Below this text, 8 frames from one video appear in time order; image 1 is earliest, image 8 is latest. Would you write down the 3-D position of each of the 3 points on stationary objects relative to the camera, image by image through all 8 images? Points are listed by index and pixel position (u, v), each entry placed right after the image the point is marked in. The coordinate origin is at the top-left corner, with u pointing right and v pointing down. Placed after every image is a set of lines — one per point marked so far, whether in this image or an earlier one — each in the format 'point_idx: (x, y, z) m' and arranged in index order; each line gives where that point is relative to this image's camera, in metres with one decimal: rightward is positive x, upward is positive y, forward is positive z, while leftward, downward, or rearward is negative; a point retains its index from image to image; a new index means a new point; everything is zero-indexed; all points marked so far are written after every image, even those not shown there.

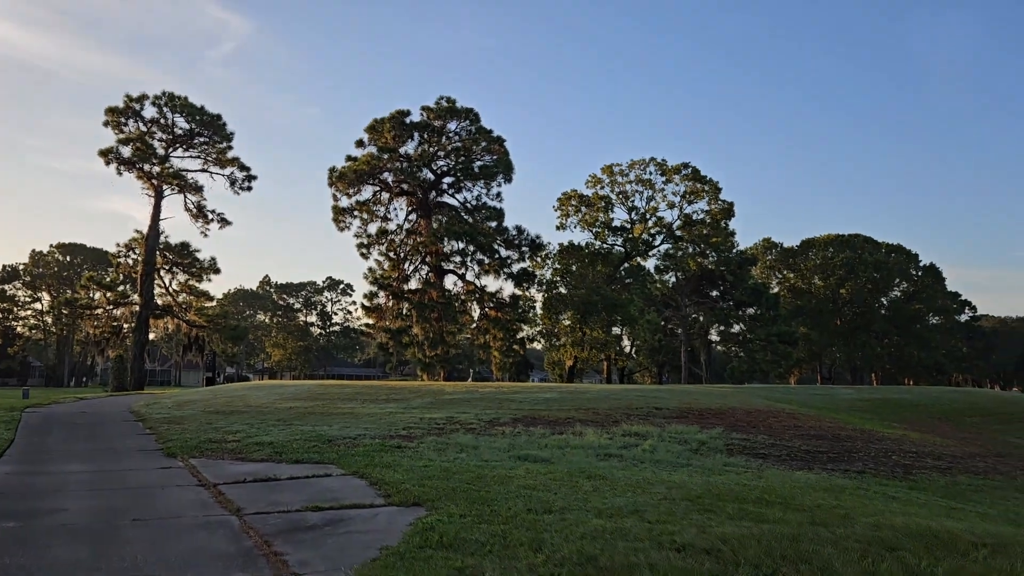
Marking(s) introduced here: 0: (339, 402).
0: (-3.3, -2.2, +15.7) m
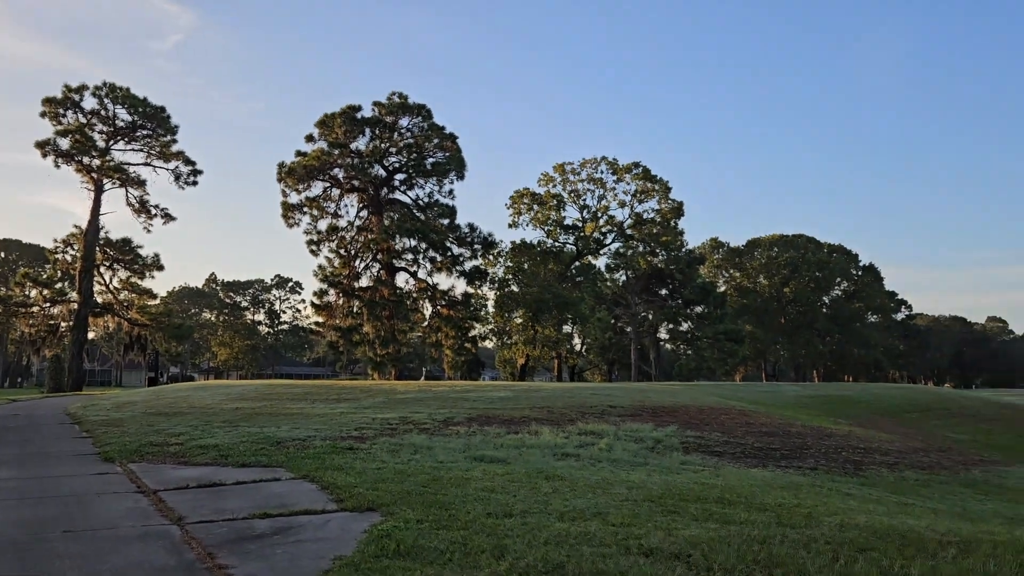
0: (-4.2, -2.1, +15.3) m
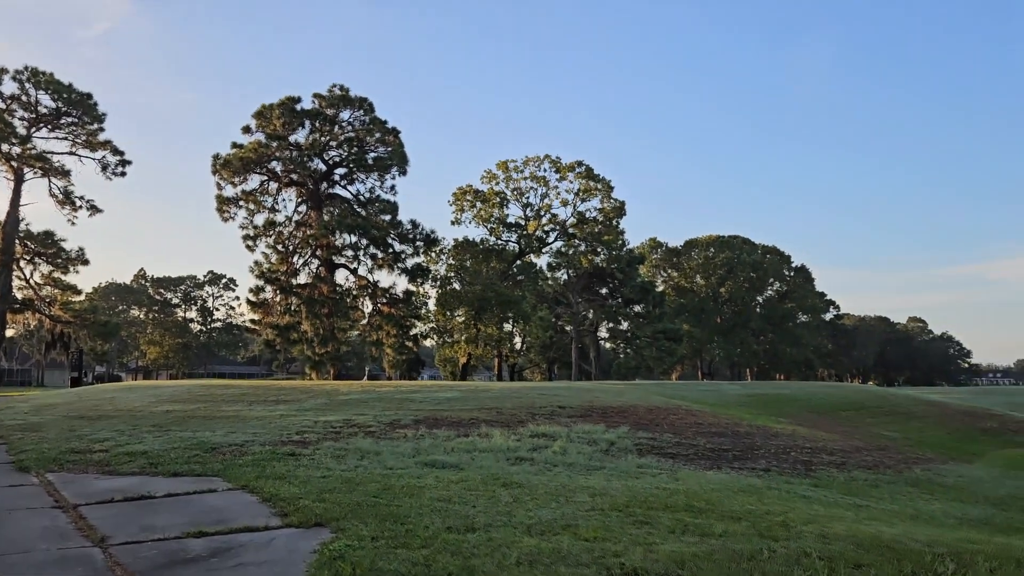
0: (-5.1, -2.1, +14.5) m
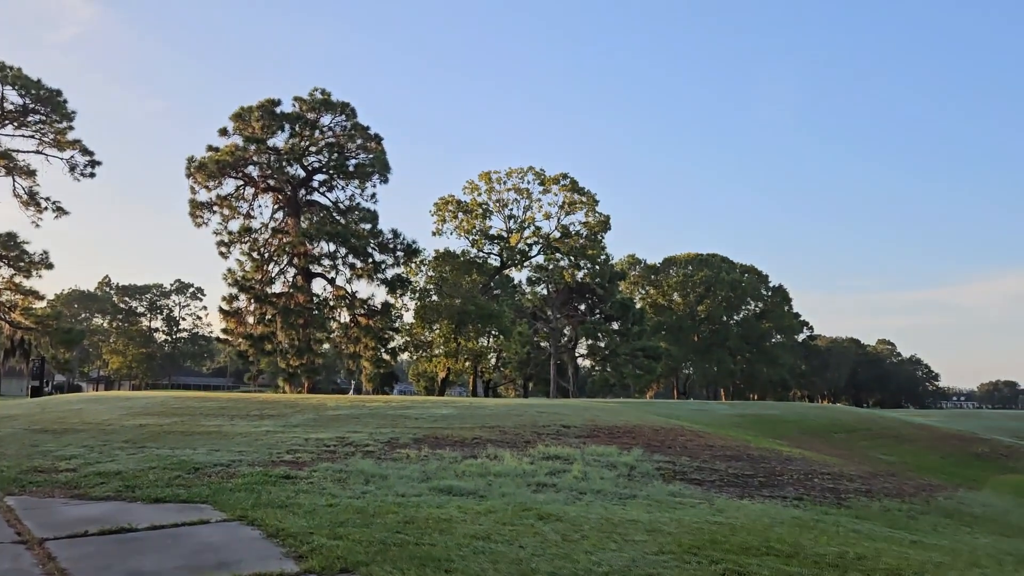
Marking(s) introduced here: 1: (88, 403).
0: (-5.1, -2.1, +13.4) m
1: (-8.6, -2.3, +16.5) m
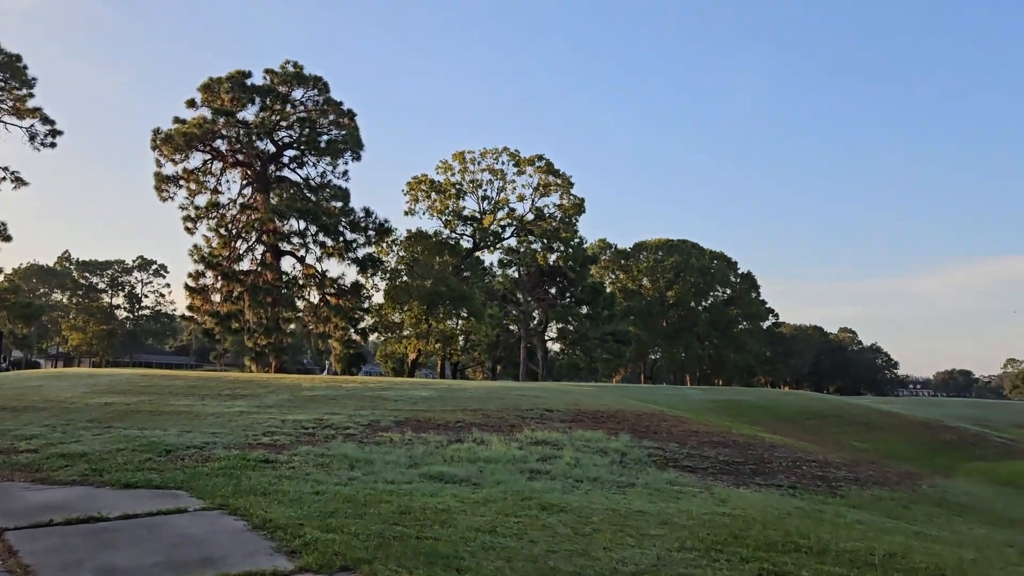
0: (-5.3, -1.7, +12.7) m
1: (-8.9, -1.8, +15.8) m
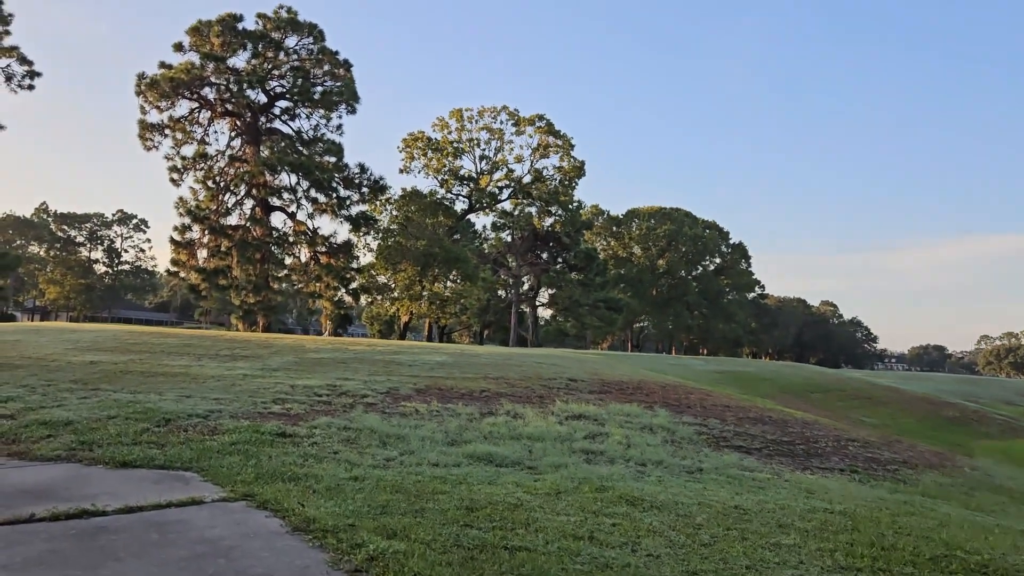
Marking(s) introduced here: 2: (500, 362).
0: (-4.9, -1.0, +11.5) m
1: (-8.6, -0.8, +14.5) m
2: (-0.2, -1.3, +14.3) m
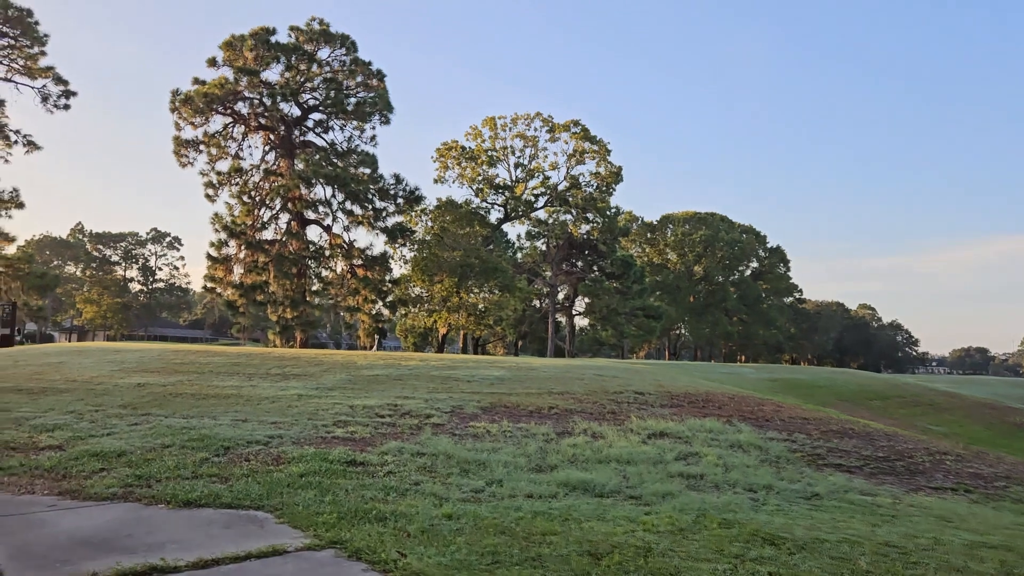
0: (-4.0, -1.2, +11.0) m
1: (-7.6, -1.1, +14.1) m
2: (+0.8, -1.5, +13.5) m
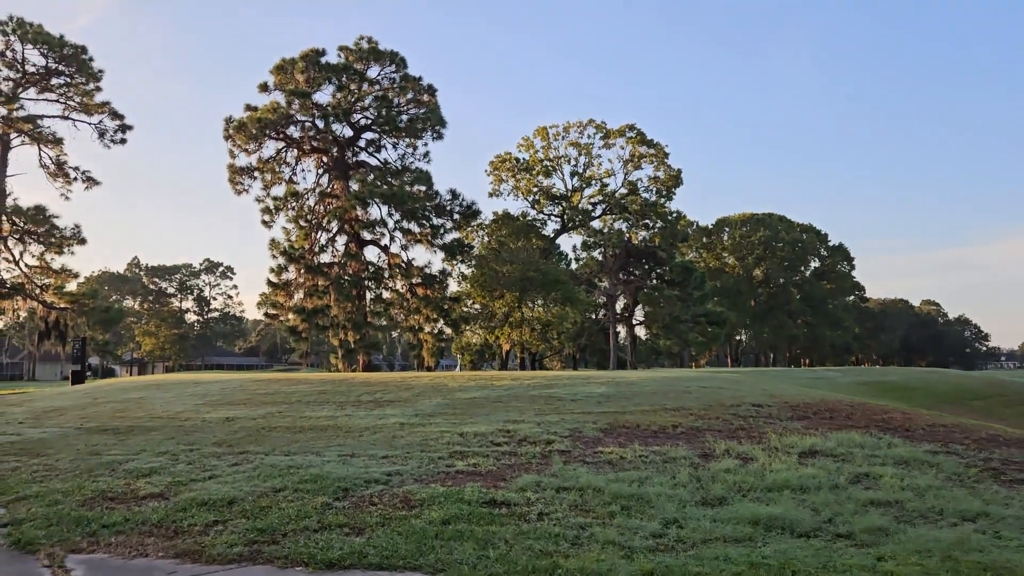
0: (-2.7, -1.5, +10.3) m
1: (-6.0, -1.7, +13.5) m
2: (+2.3, -1.6, +12.5) m
